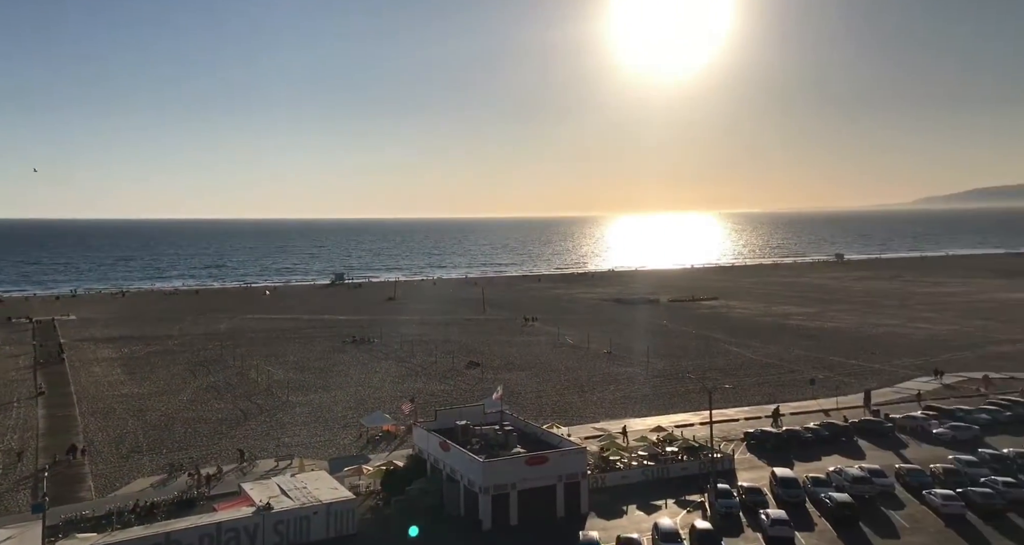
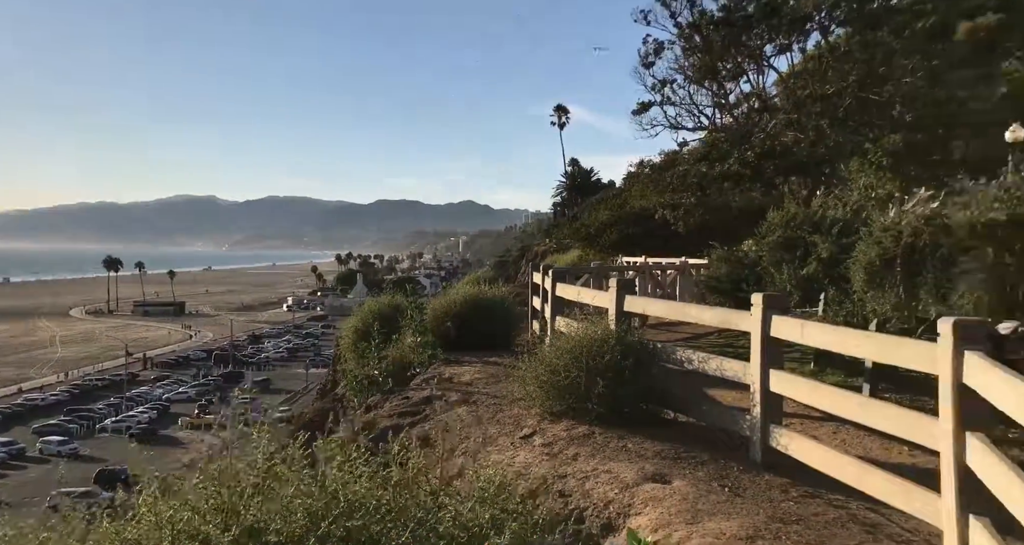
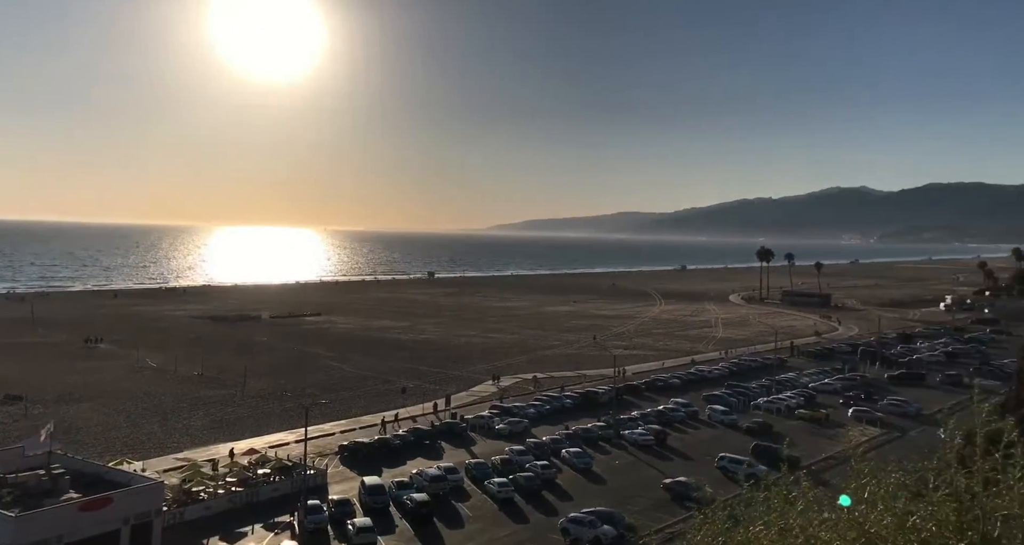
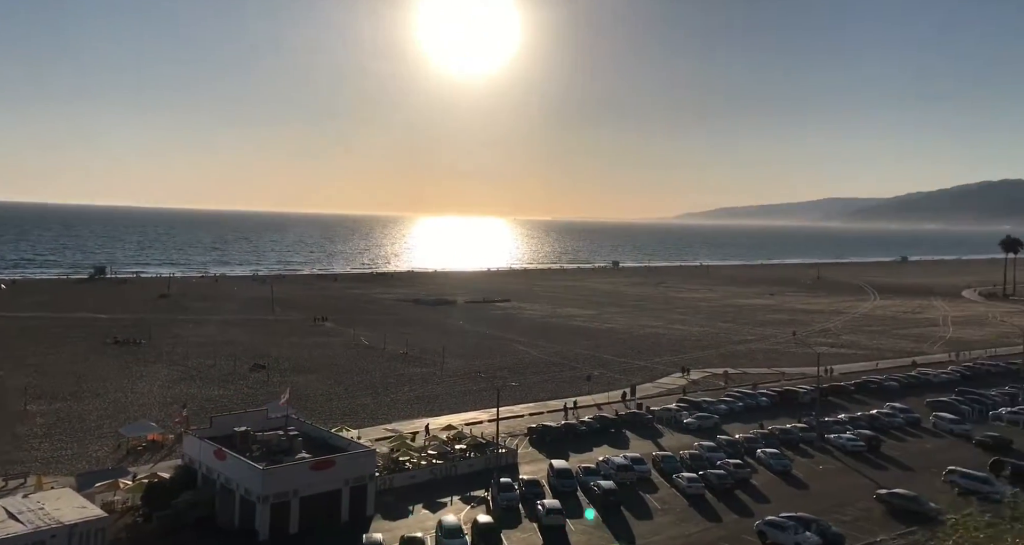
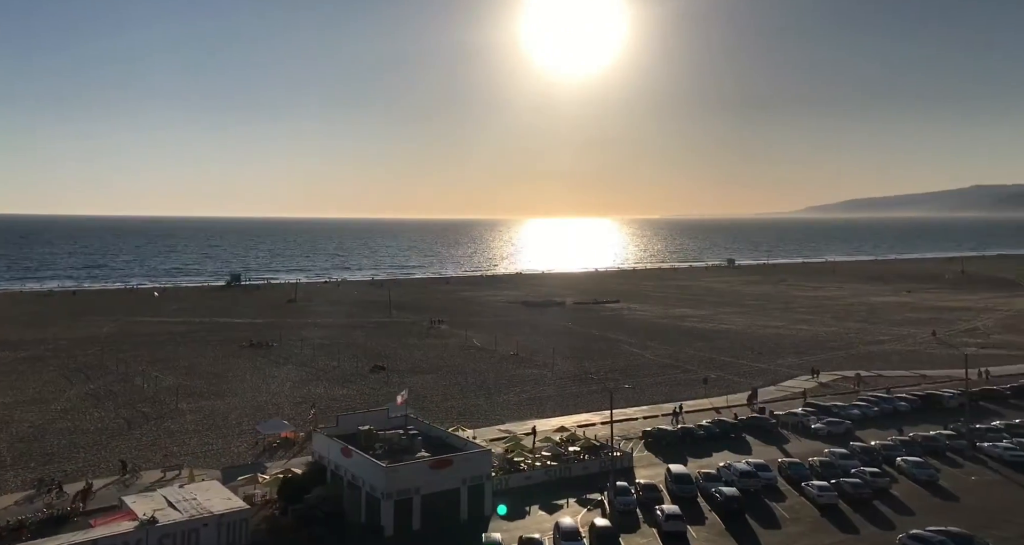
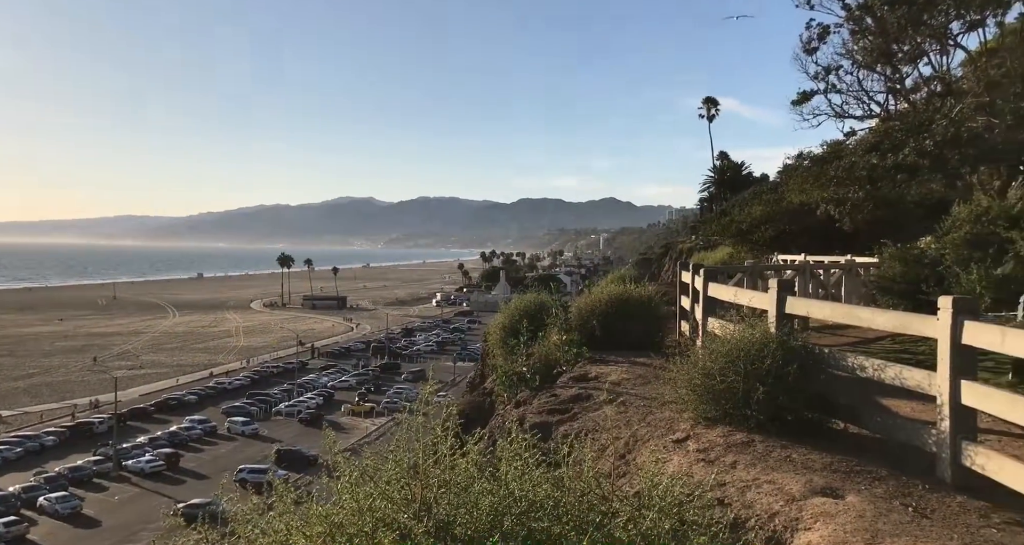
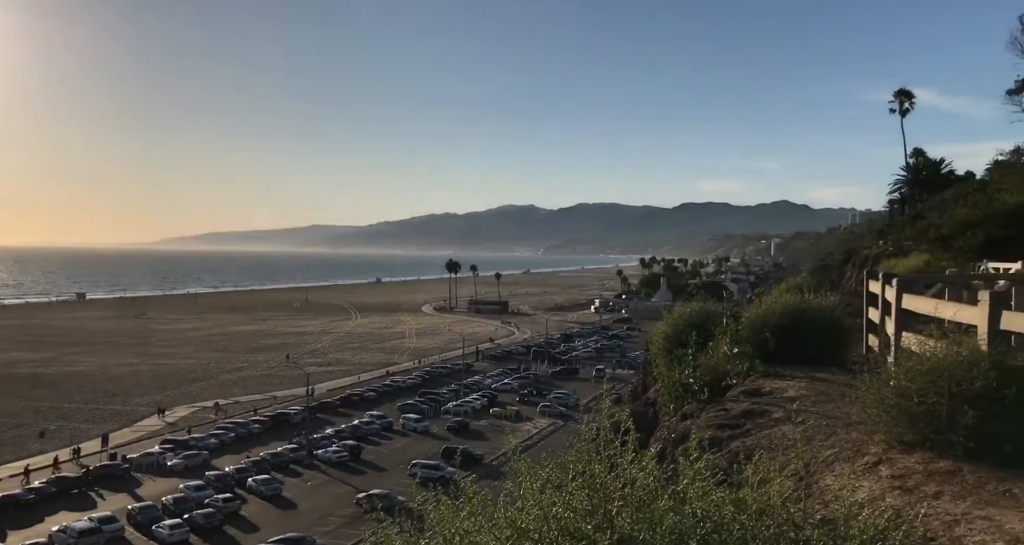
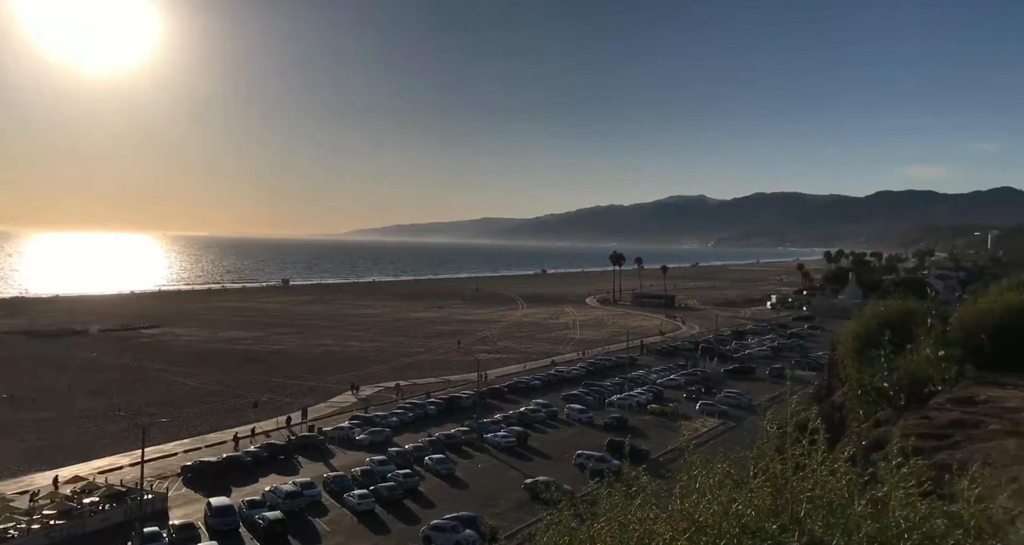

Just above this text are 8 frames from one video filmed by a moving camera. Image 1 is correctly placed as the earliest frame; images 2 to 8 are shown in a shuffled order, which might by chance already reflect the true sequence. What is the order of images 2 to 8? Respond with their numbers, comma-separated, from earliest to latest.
5, 4, 3, 8, 7, 6, 2
